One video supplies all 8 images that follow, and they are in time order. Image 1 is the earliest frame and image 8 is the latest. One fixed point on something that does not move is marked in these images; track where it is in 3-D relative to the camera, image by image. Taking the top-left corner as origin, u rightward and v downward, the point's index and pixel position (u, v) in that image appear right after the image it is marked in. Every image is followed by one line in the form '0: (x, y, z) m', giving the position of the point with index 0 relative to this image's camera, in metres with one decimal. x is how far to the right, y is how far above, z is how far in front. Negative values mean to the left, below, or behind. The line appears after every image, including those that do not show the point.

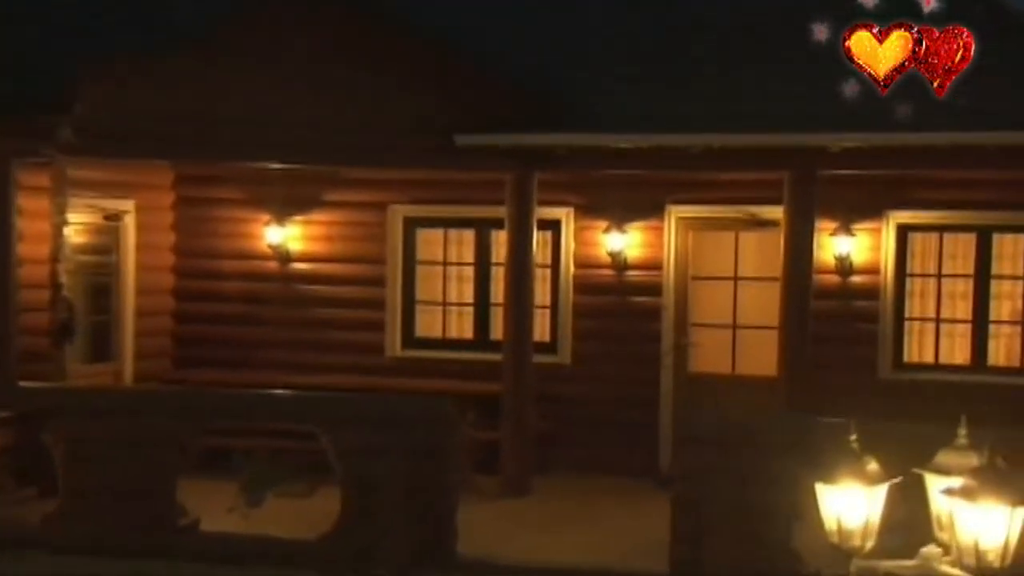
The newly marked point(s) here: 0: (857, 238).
0: (+4.4, +0.6, +12.3) m
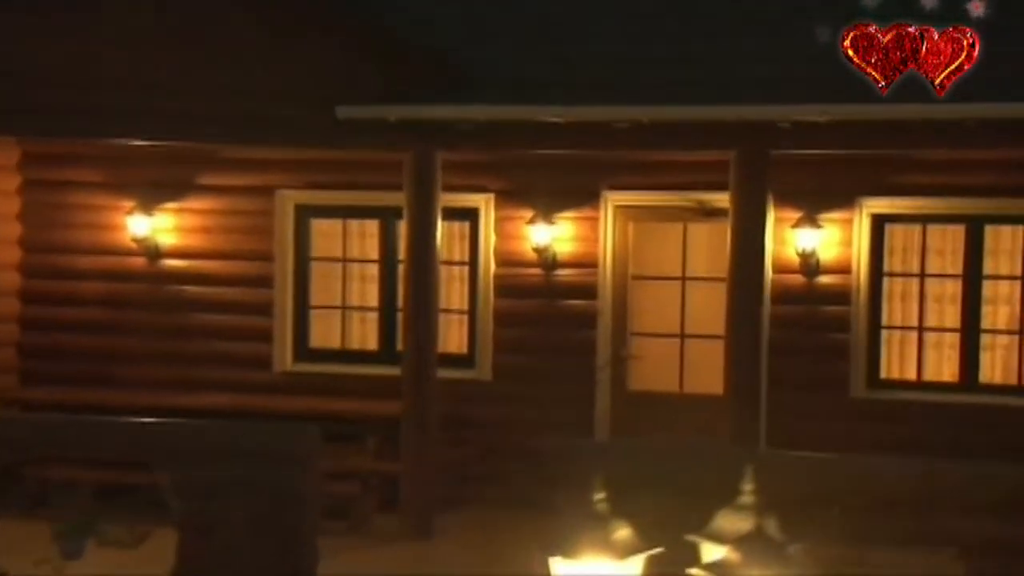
0: (+3.4, +0.6, +10.3) m
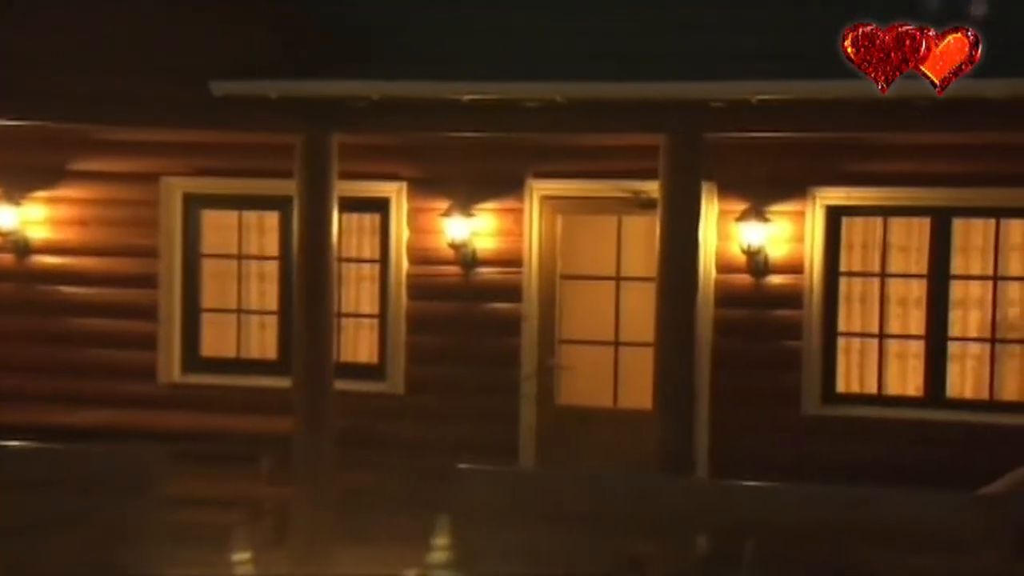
0: (+2.5, +0.6, +9.1) m
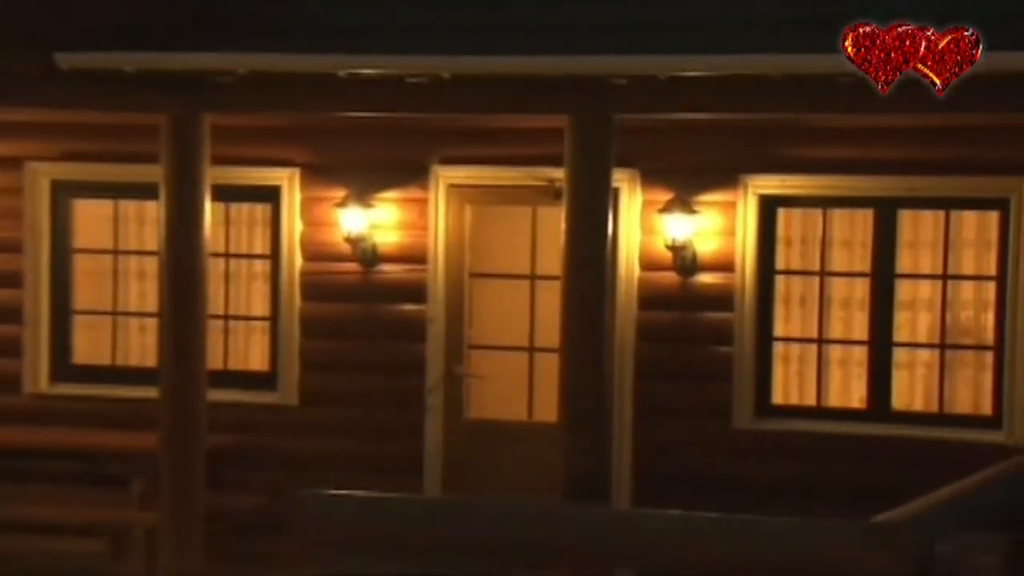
0: (+1.6, +0.6, +8.1) m
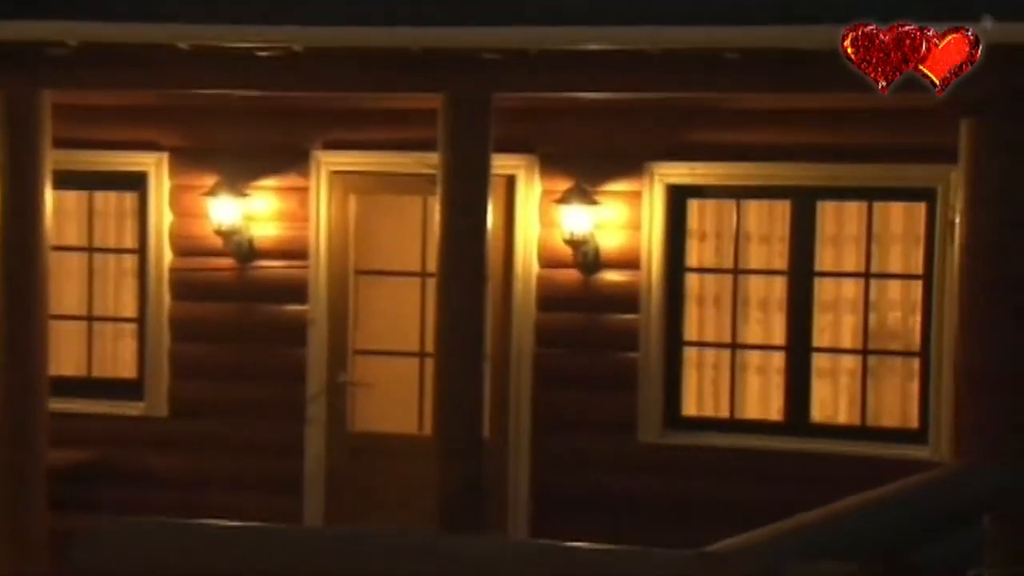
0: (+0.7, +0.6, +7.3) m
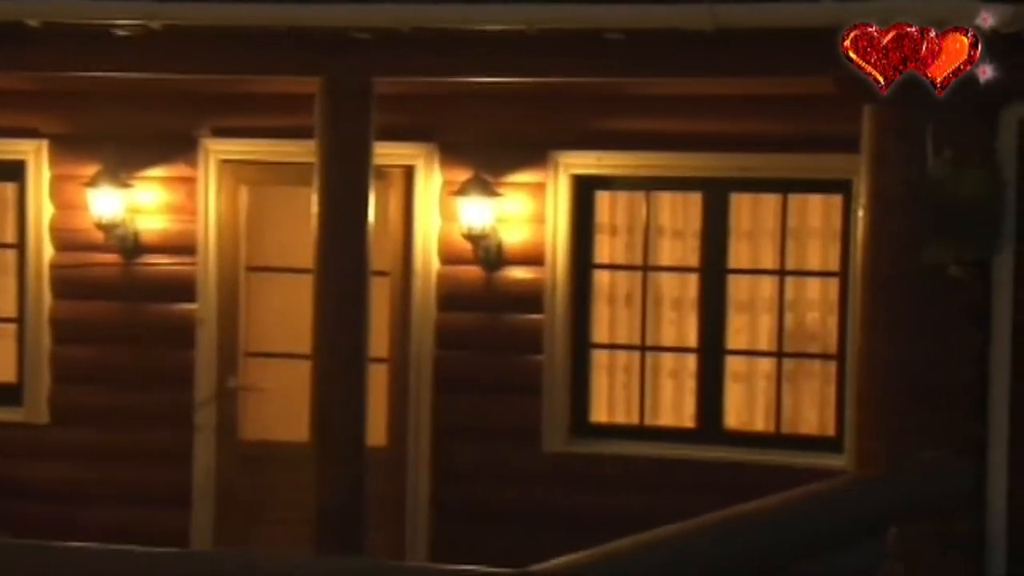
0: (0.0, +0.6, +6.8) m
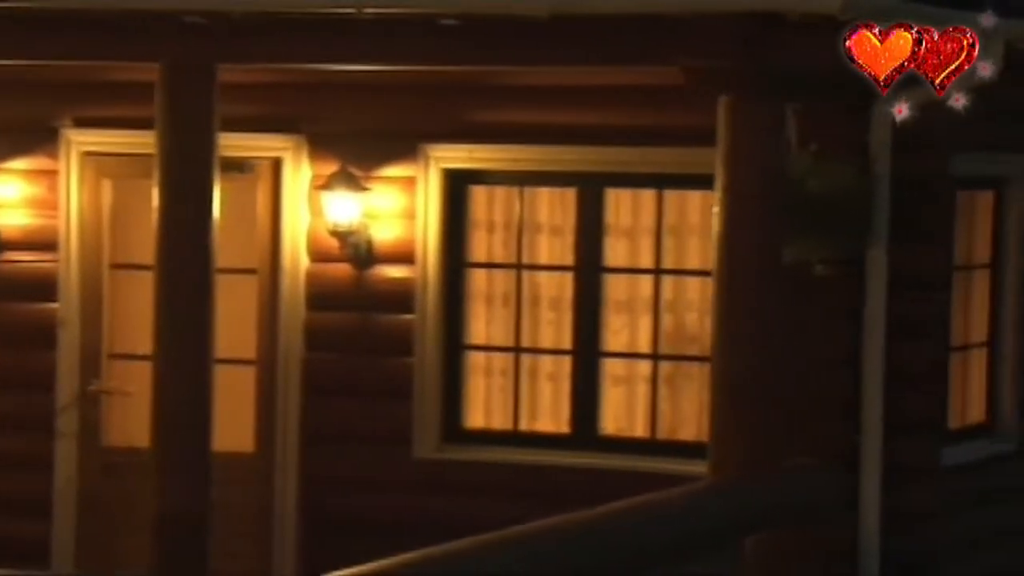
0: (-0.9, +0.6, +6.5) m
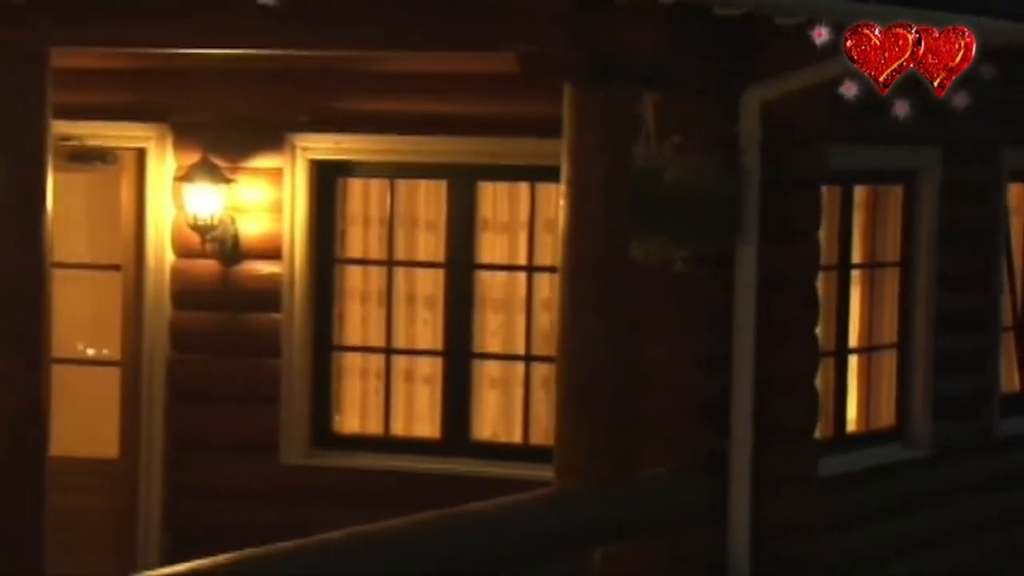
0: (-1.8, +0.7, +6.2) m
